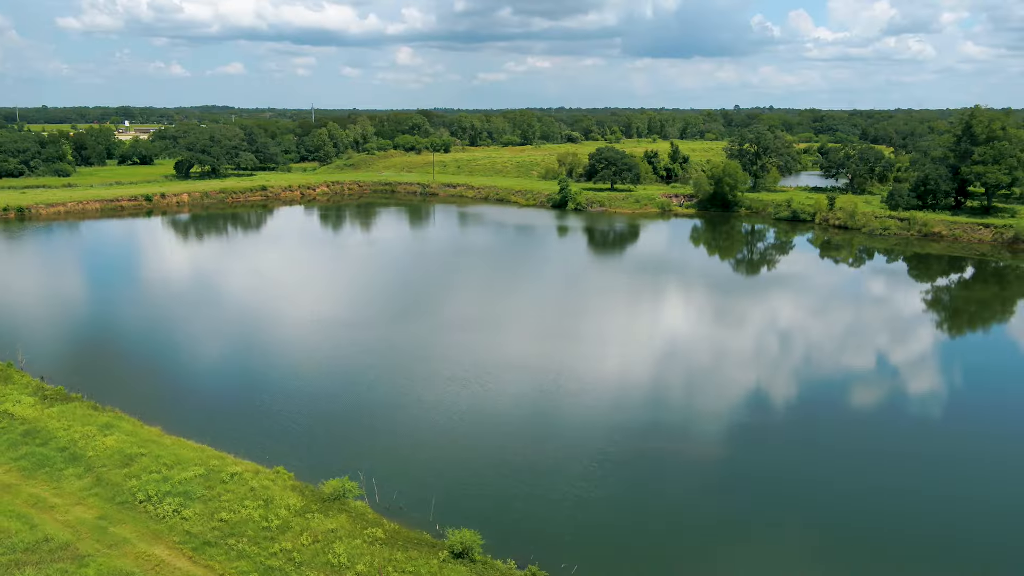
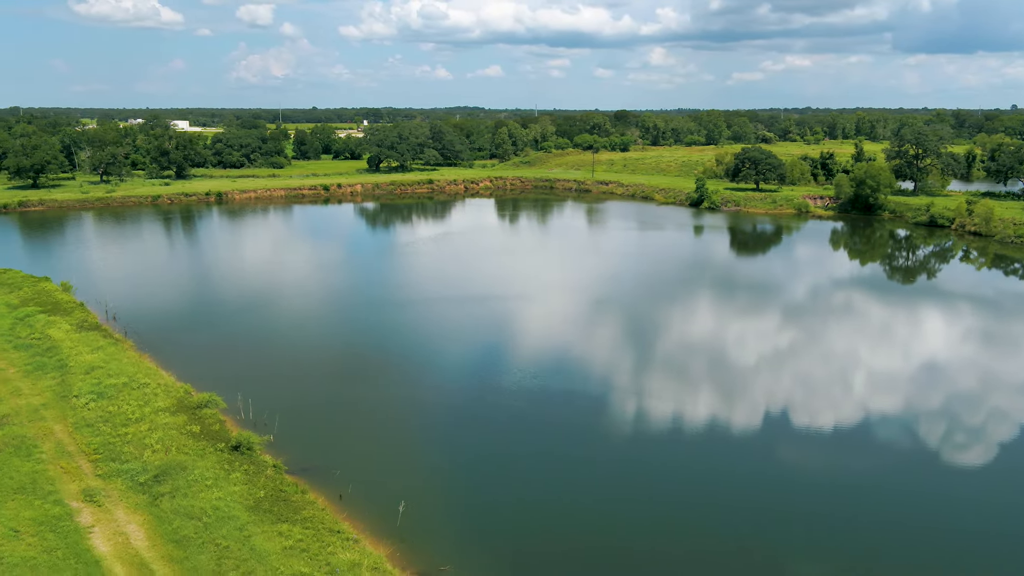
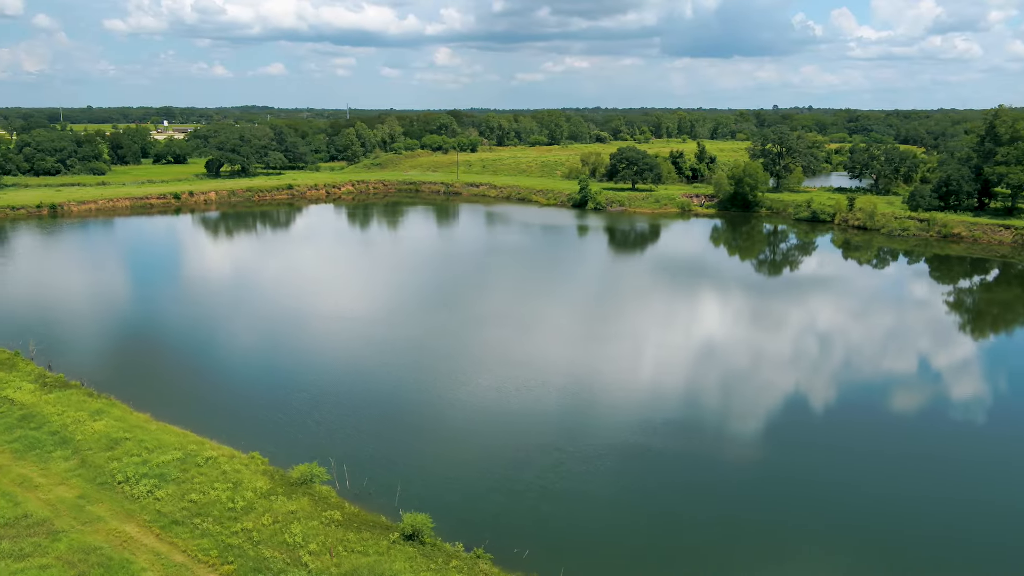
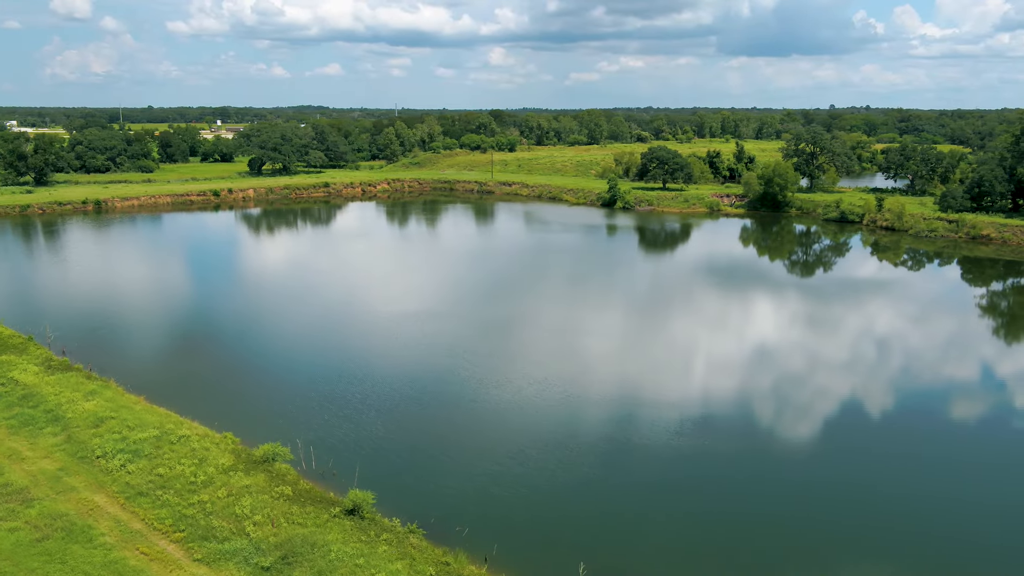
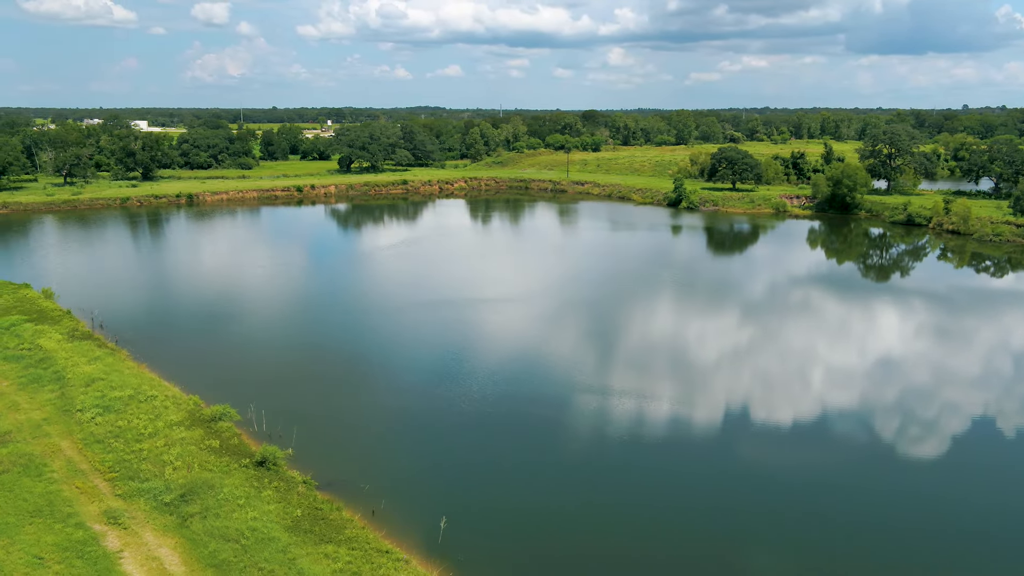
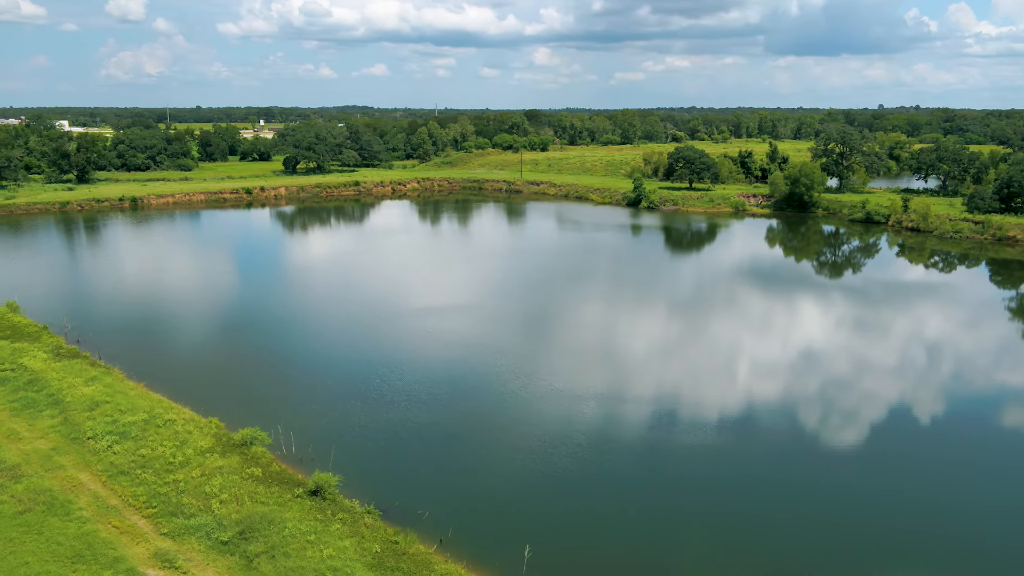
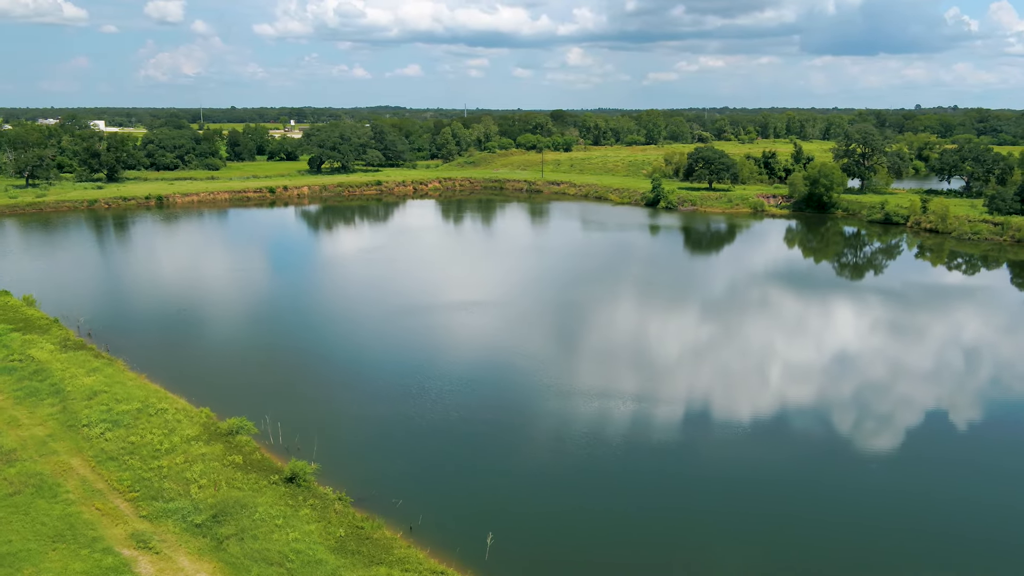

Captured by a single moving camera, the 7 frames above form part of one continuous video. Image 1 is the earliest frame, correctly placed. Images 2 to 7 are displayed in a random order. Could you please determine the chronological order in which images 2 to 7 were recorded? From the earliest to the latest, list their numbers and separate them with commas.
3, 4, 6, 7, 5, 2
